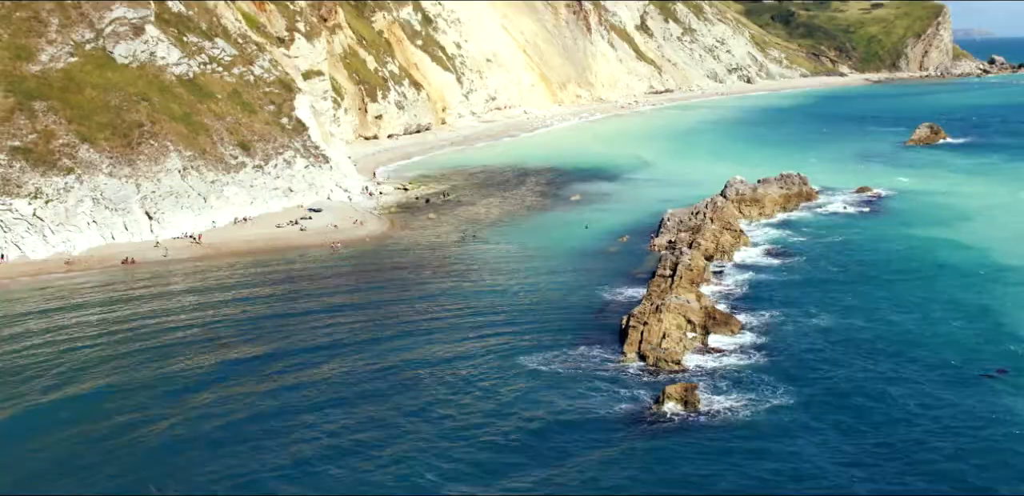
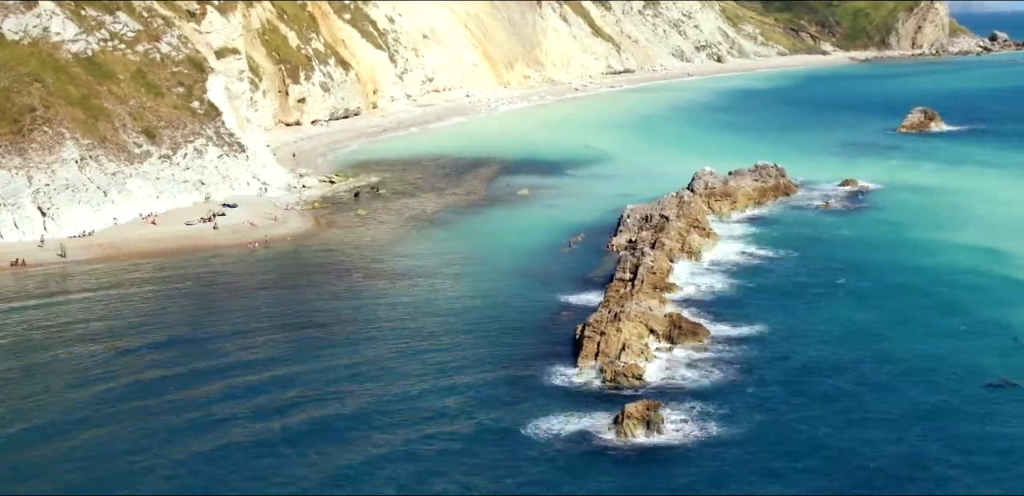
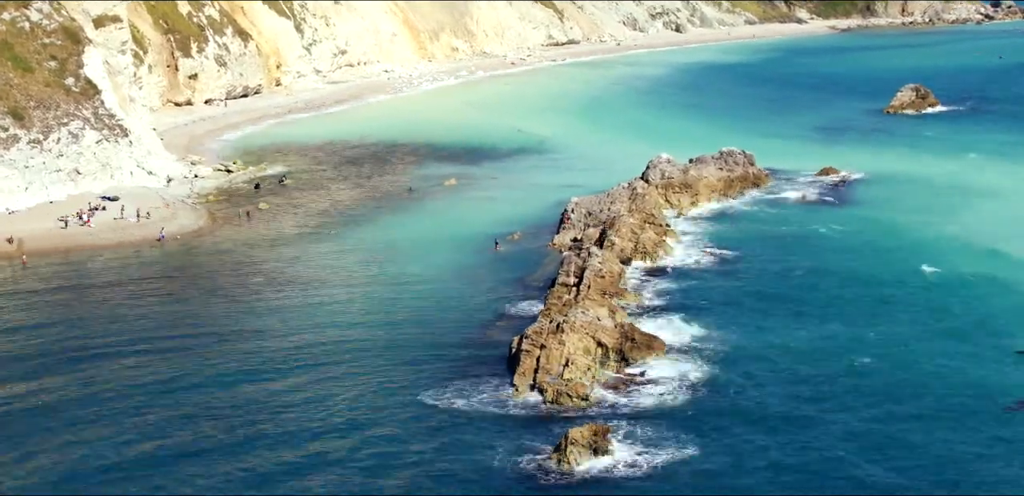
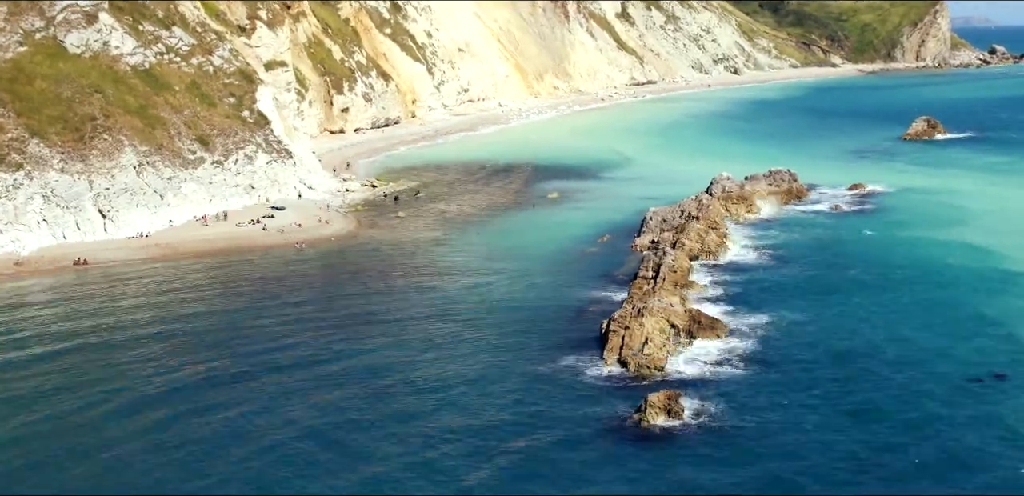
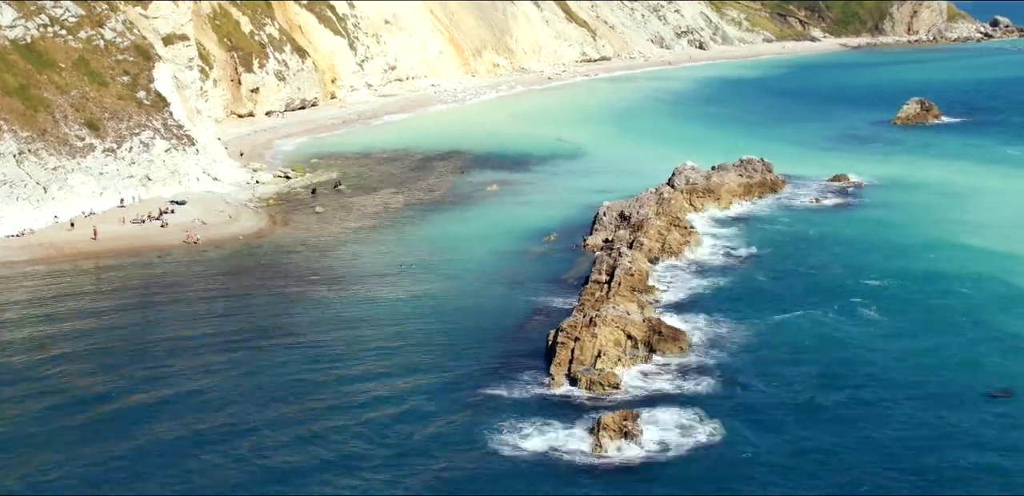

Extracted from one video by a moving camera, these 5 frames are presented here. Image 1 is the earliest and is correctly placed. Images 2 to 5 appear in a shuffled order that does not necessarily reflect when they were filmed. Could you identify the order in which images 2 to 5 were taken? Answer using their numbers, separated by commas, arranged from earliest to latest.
4, 2, 5, 3
